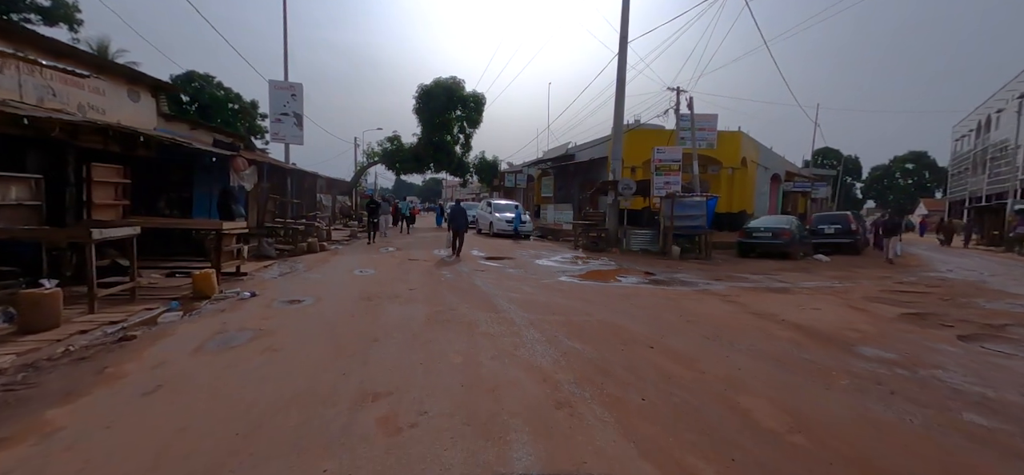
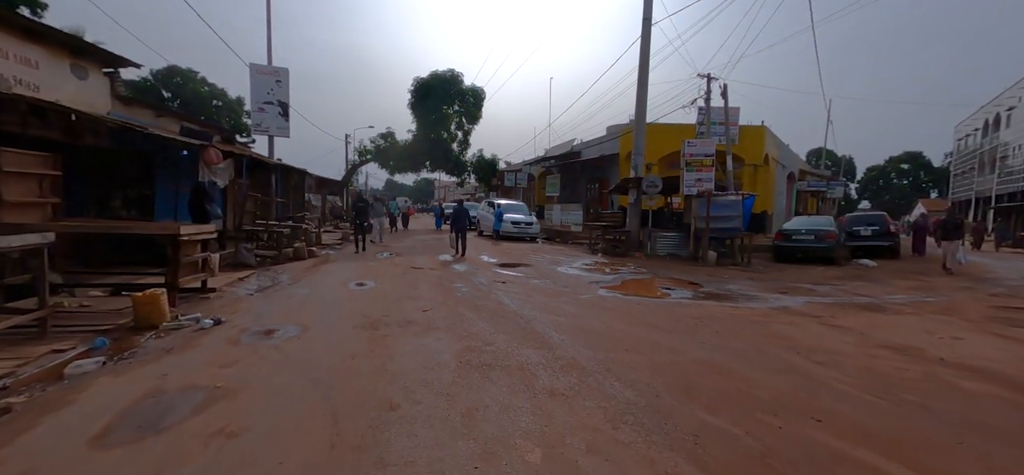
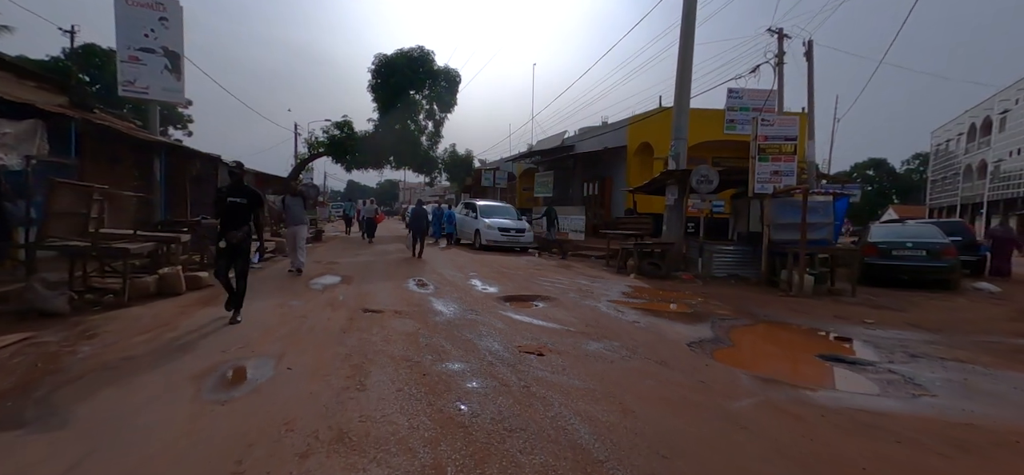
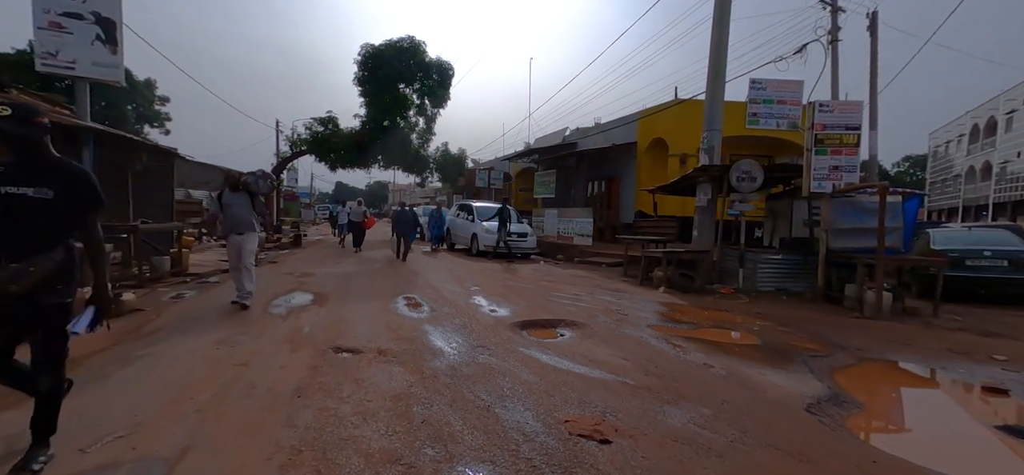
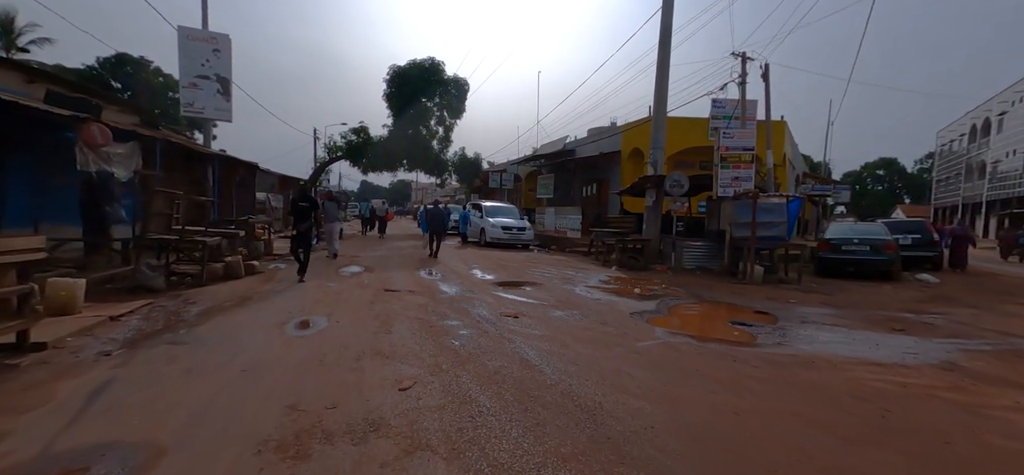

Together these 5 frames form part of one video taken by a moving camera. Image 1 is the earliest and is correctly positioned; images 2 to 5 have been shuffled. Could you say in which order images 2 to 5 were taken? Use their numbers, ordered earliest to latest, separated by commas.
2, 5, 3, 4
